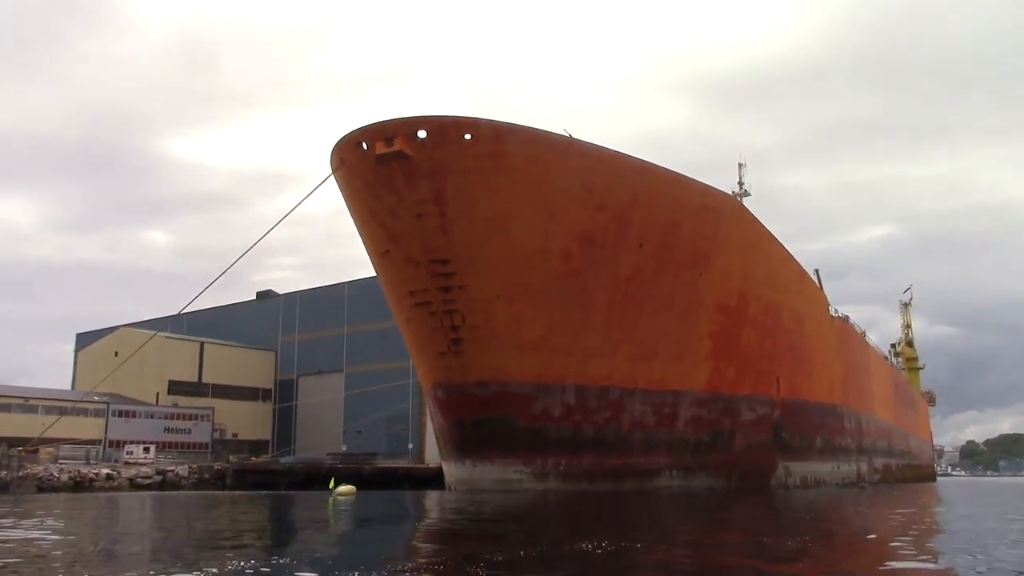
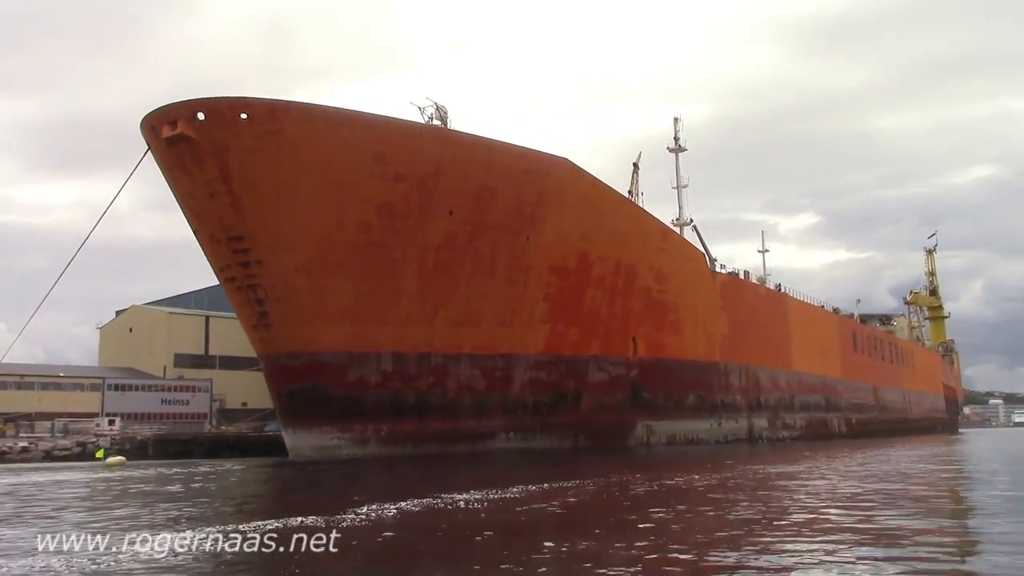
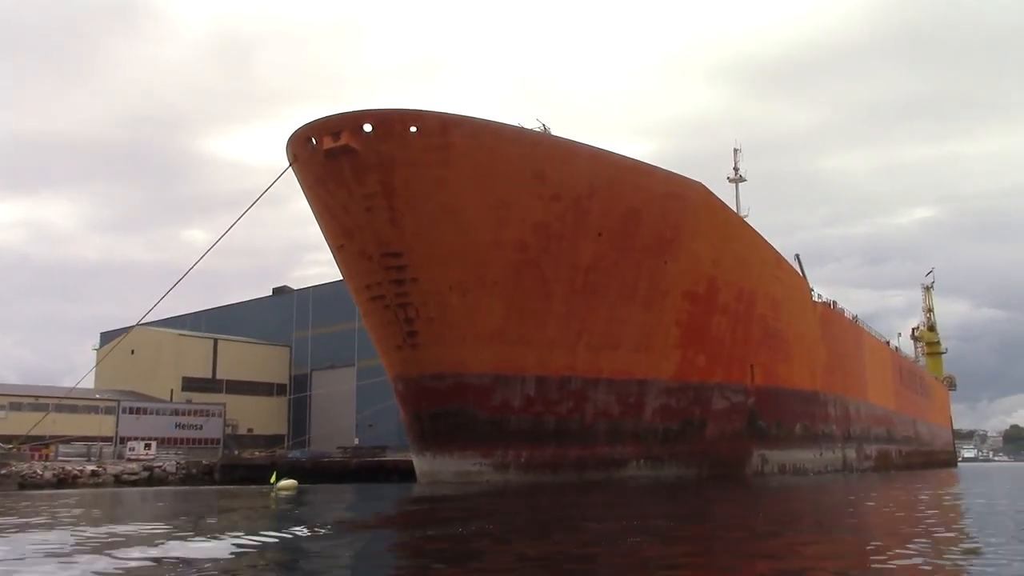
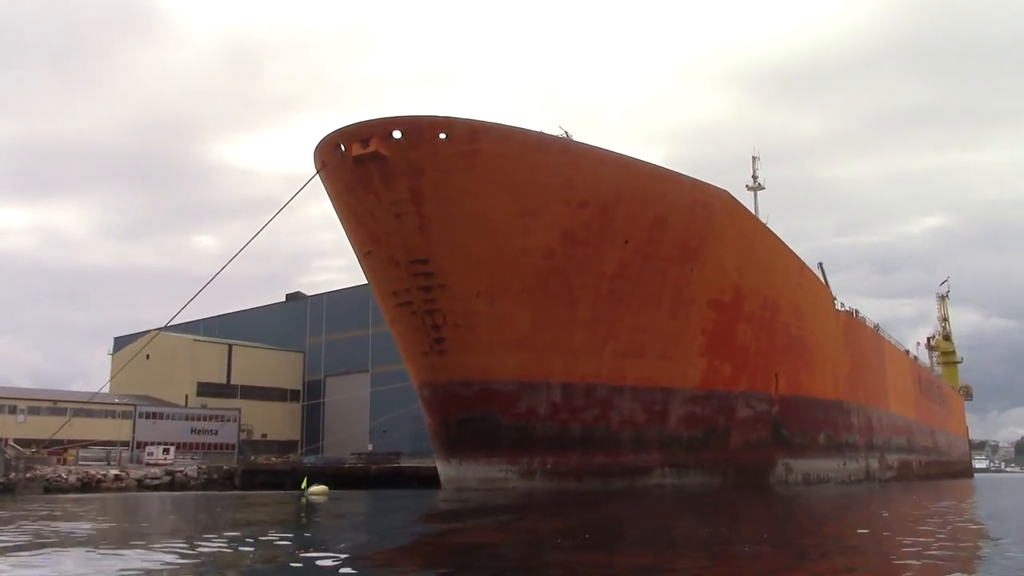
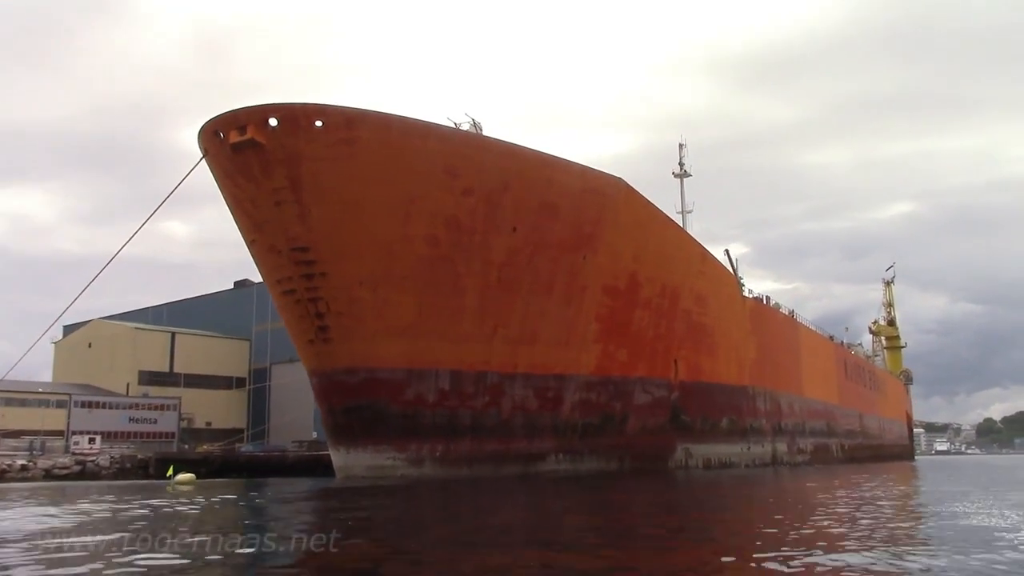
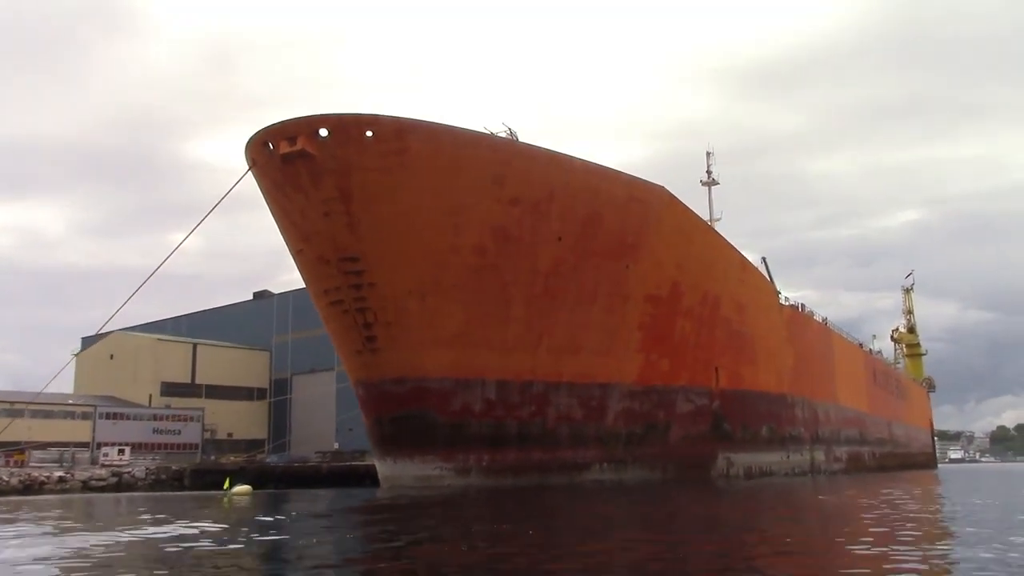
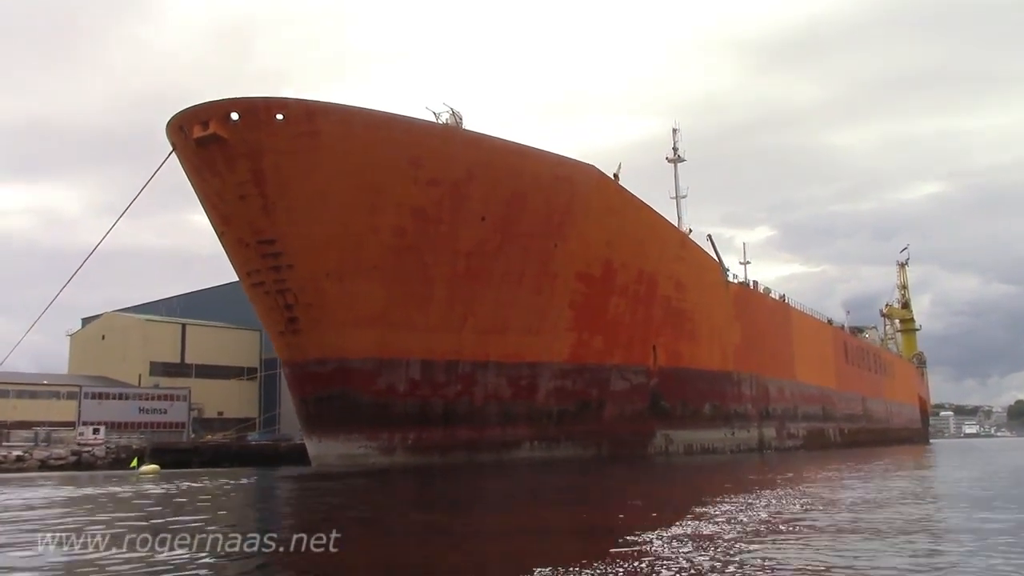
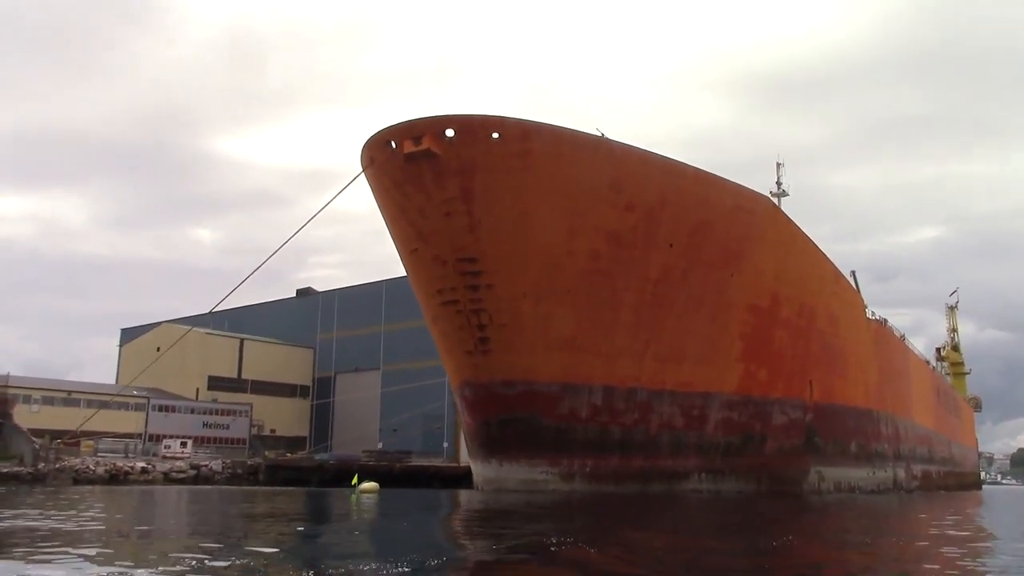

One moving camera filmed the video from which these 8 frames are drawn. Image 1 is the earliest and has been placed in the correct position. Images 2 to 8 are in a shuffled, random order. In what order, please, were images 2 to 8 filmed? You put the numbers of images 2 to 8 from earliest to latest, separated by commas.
8, 4, 3, 6, 5, 7, 2
